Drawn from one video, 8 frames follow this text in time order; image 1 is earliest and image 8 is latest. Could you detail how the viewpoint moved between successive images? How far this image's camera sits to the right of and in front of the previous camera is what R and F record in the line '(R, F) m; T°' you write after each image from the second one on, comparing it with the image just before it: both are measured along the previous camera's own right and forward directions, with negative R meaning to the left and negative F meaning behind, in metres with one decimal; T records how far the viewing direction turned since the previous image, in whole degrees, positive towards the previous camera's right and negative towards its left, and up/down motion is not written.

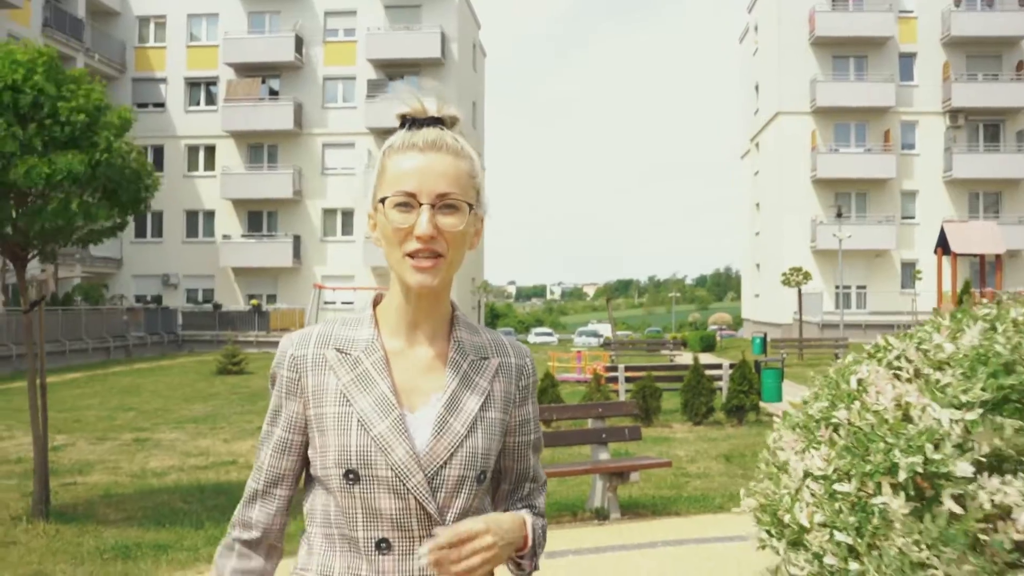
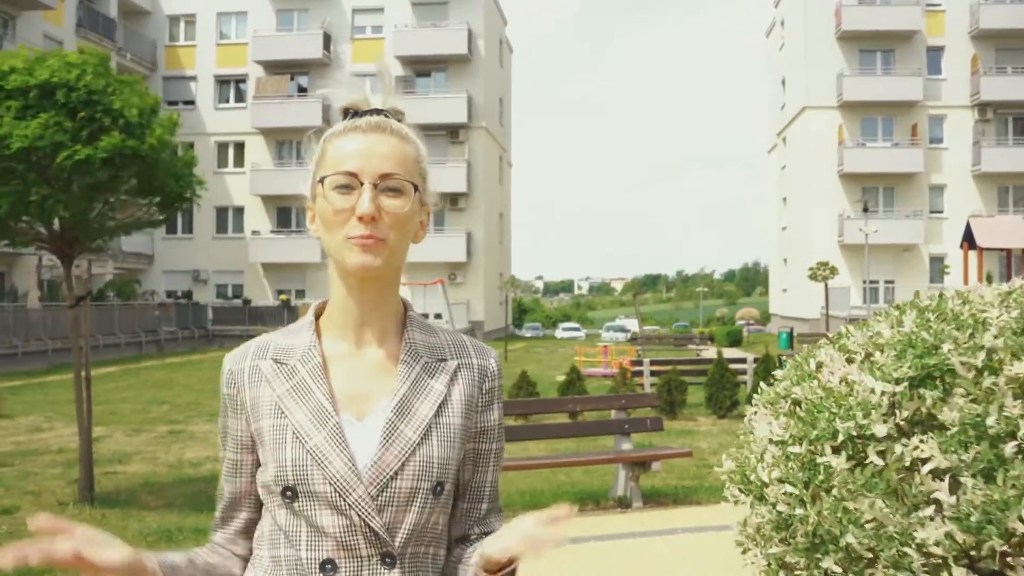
(0.0, -0.2) m; -1°
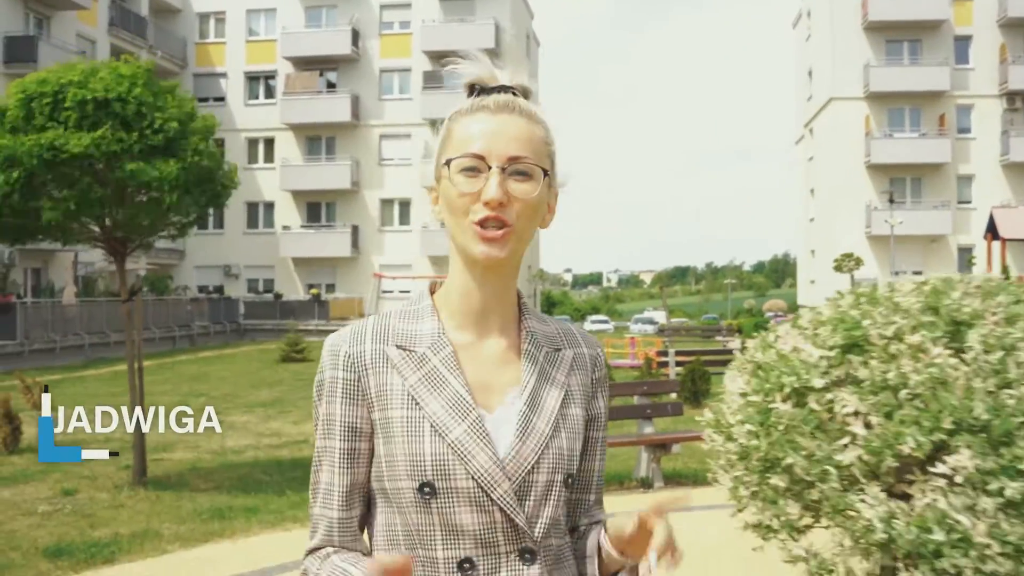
(0.0, -0.3) m; -1°
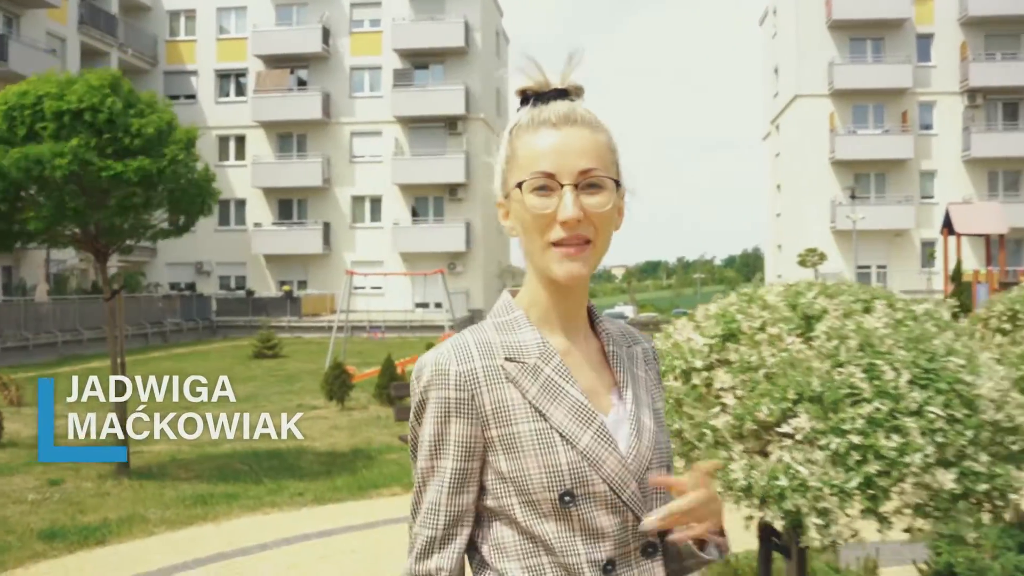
(0.0, -0.3) m; +1°
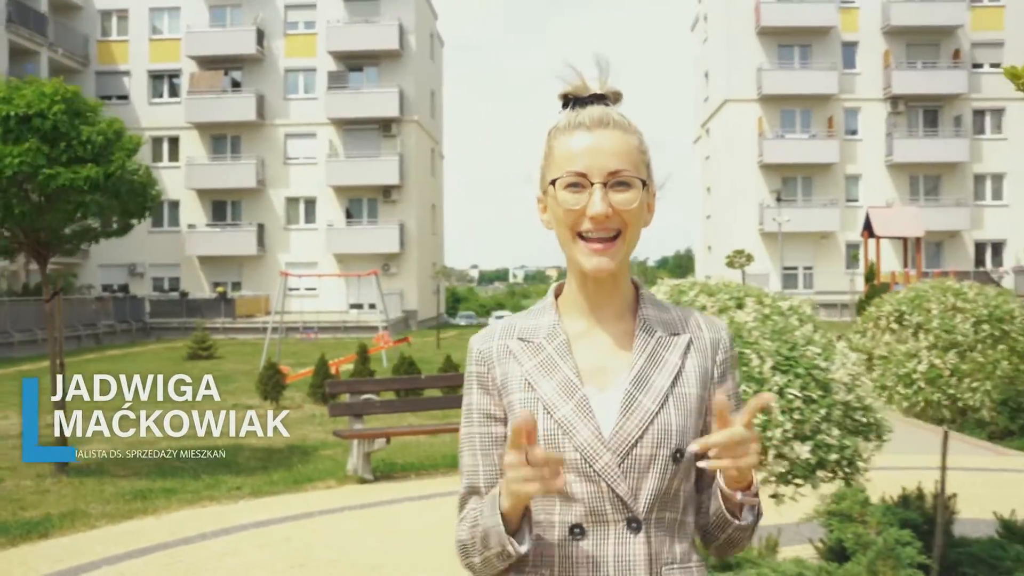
(+0.1, -0.4) m; +3°
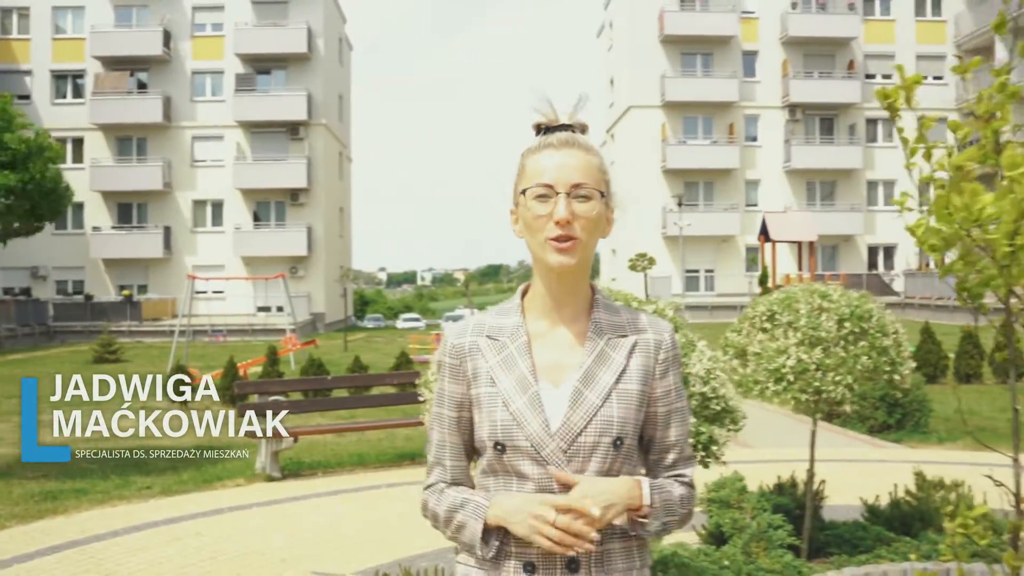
(+0.1, -0.4) m; +4°
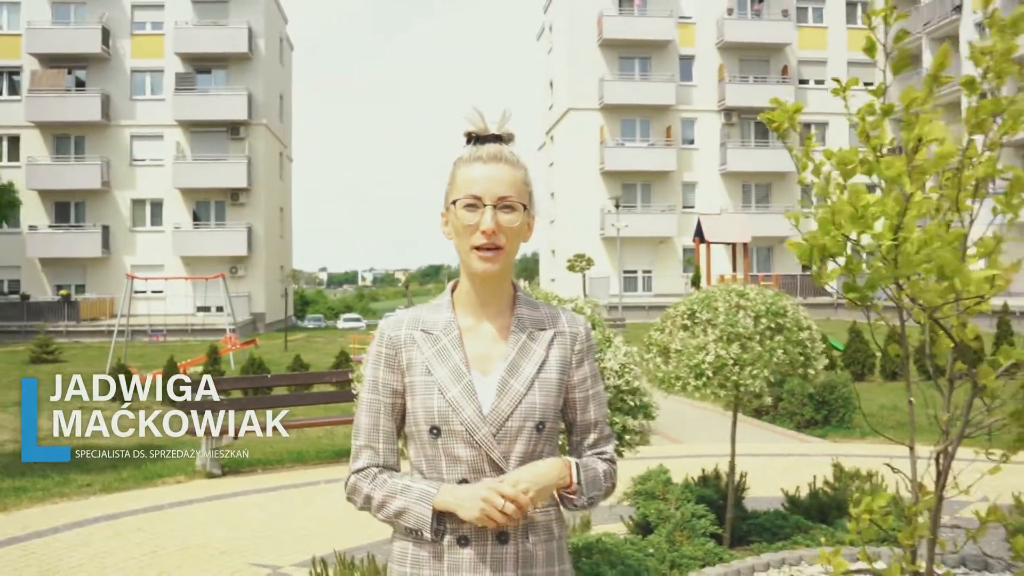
(0.0, -0.3) m; +3°
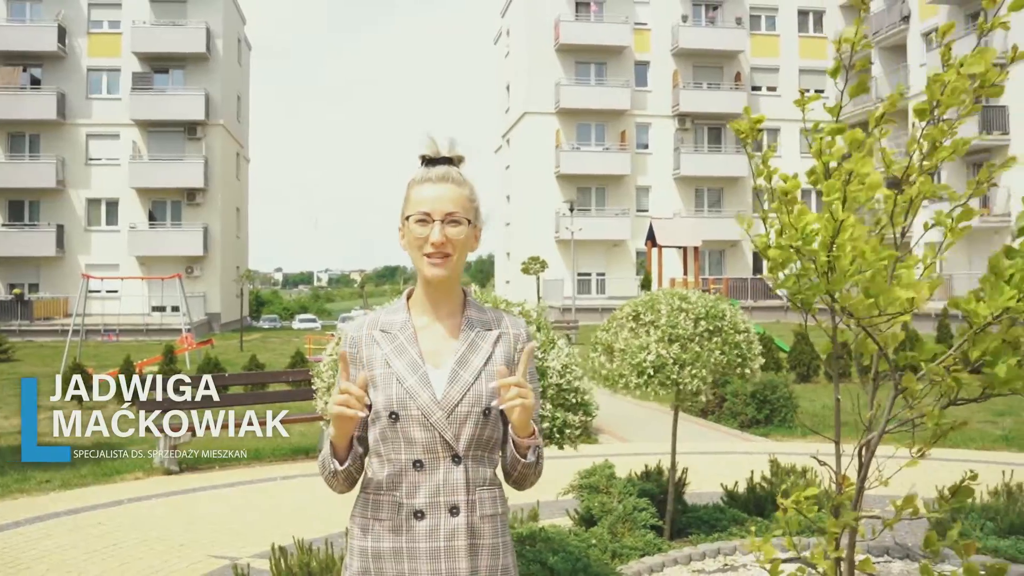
(0.0, -0.3) m; +2°
